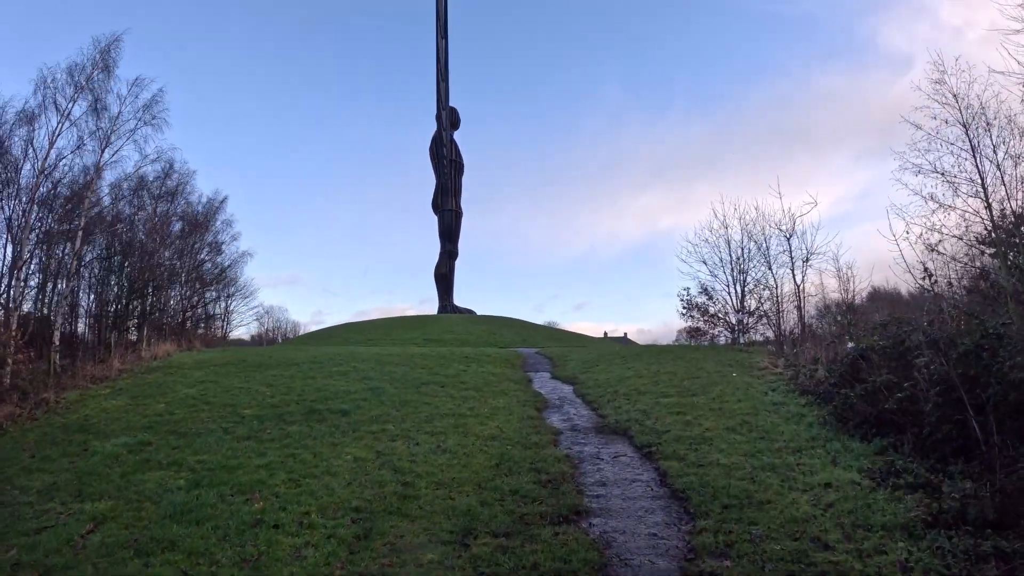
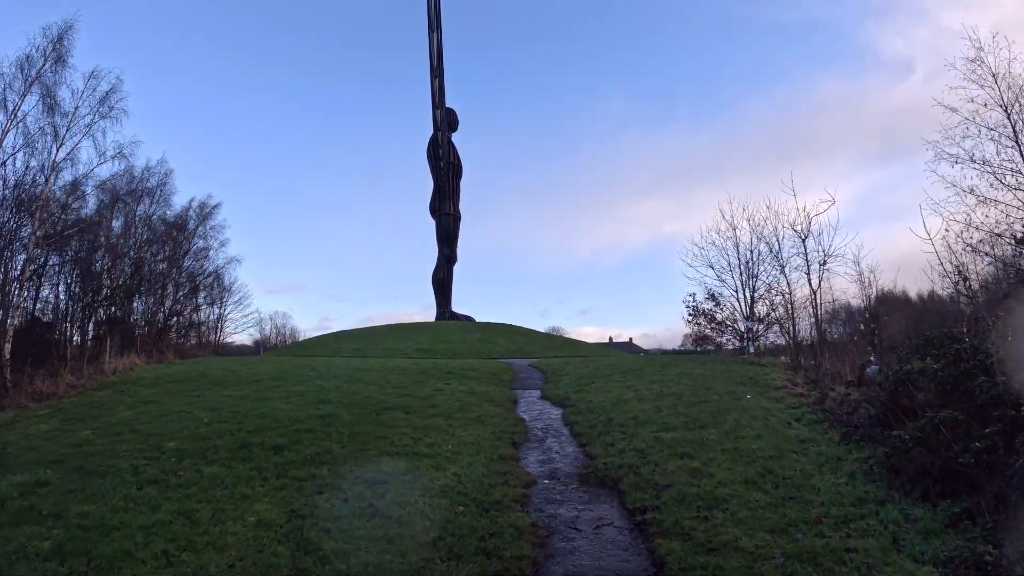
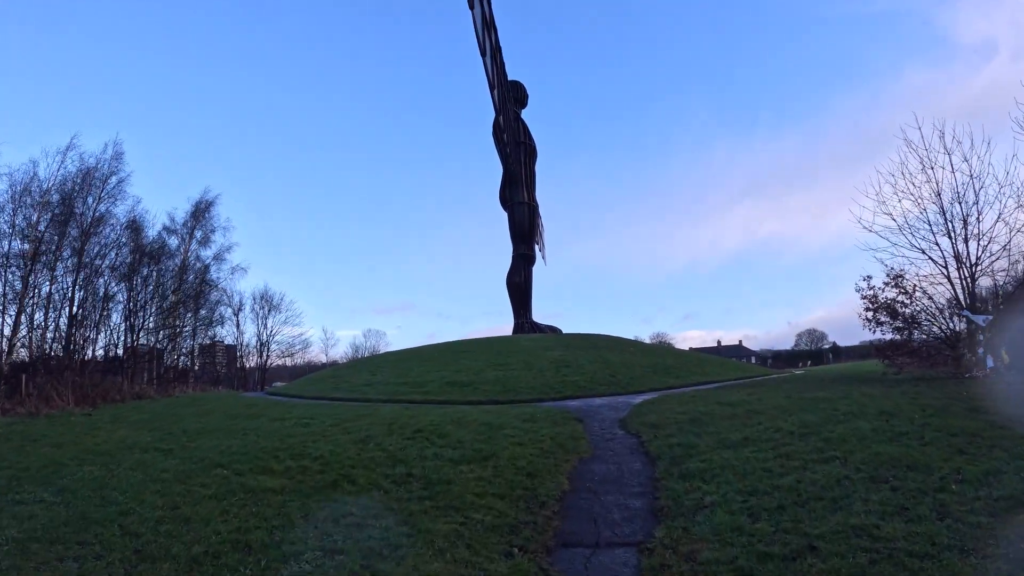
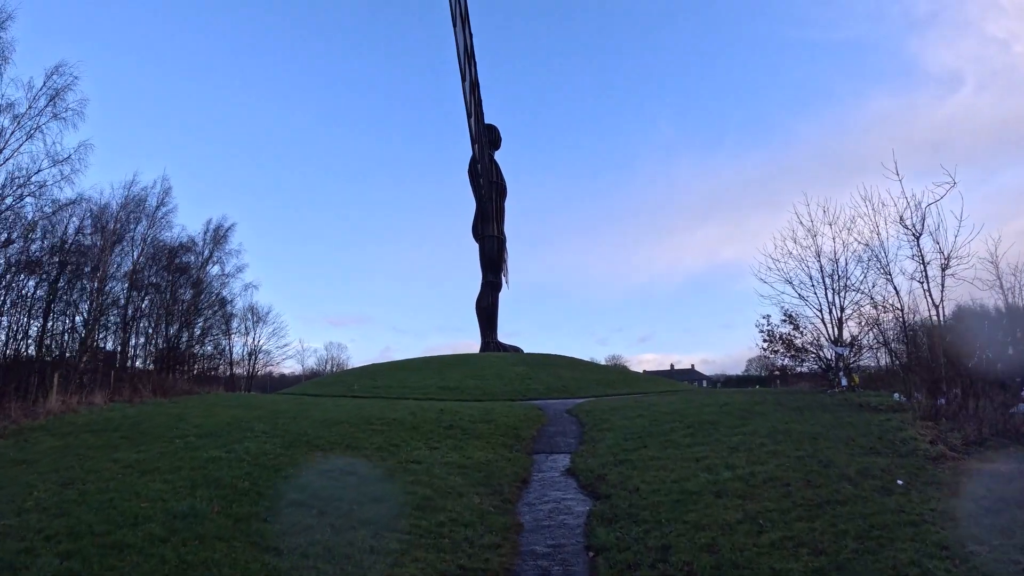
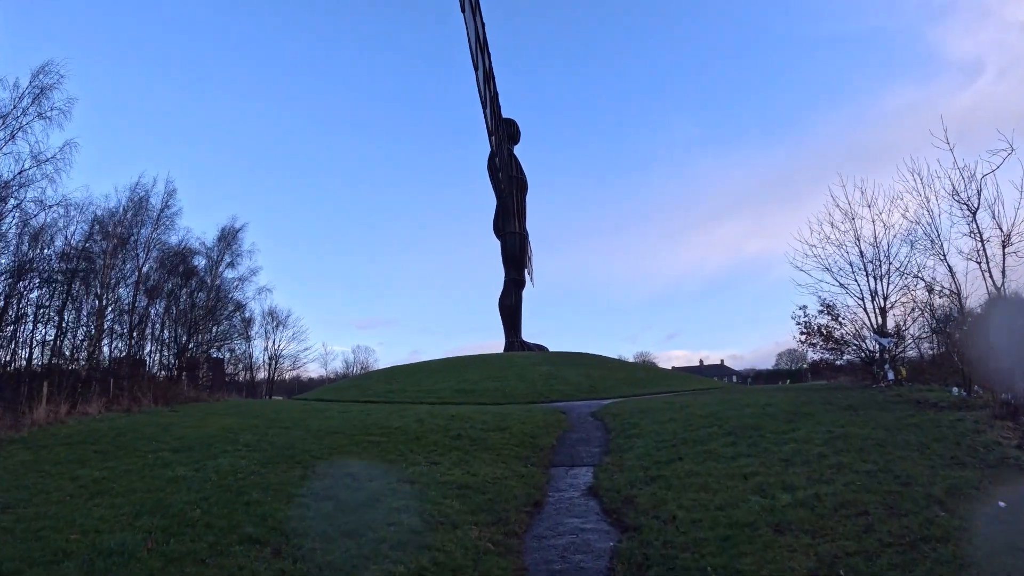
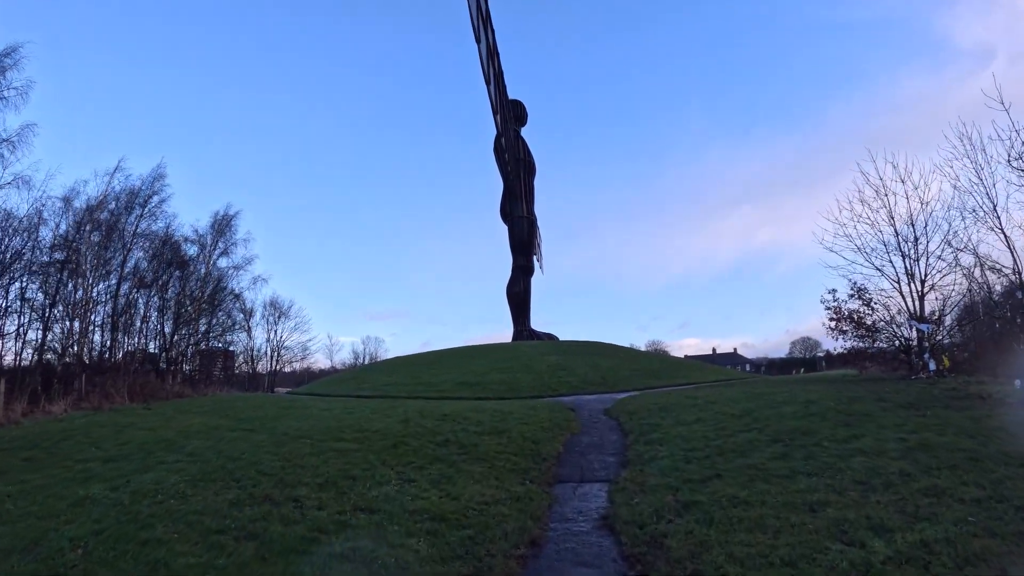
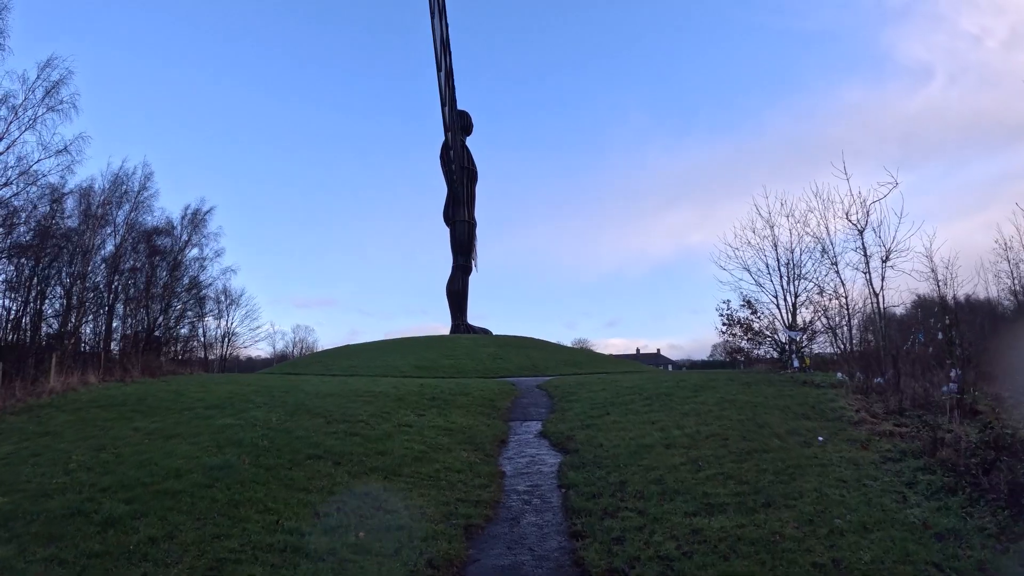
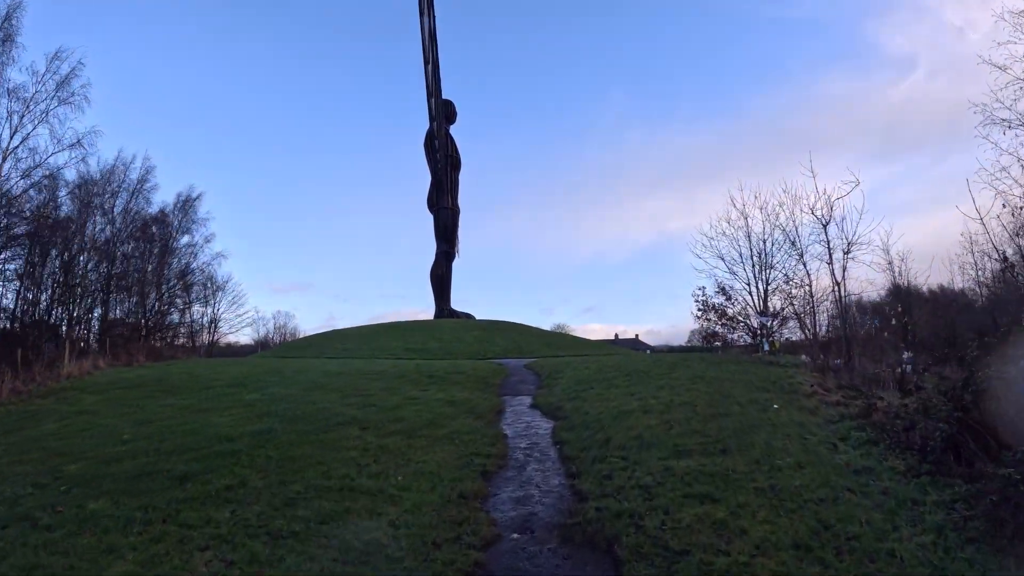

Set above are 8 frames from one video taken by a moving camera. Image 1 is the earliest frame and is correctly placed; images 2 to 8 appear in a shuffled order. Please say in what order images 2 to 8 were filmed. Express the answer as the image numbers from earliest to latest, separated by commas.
2, 8, 7, 4, 5, 6, 3
